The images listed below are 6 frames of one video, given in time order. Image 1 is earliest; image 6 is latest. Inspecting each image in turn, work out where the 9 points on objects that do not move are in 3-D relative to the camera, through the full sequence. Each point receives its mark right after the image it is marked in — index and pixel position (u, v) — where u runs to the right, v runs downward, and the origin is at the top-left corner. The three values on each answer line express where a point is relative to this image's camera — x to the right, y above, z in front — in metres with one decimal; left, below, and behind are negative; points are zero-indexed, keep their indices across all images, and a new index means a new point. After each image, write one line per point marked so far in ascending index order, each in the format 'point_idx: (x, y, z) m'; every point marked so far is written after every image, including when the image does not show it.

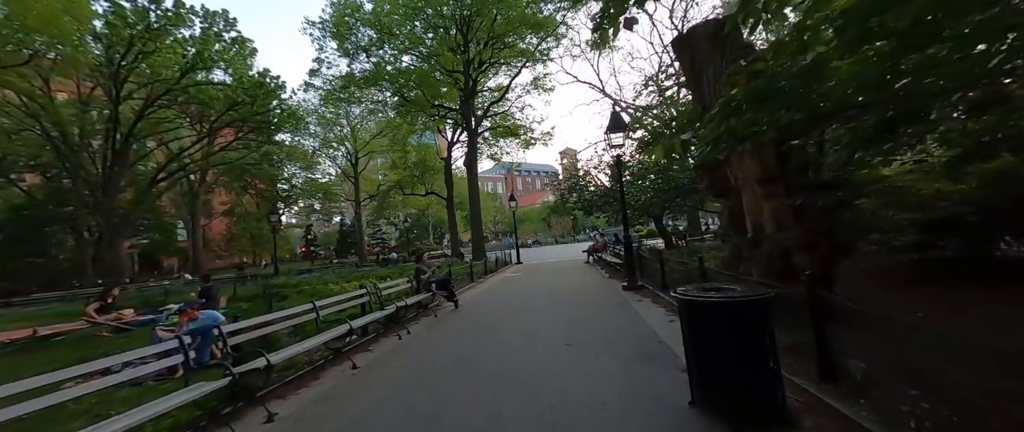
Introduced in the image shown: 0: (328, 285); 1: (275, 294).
0: (-7.1, -2.7, +13.9) m
1: (-7.4, -2.4, +11.3) m
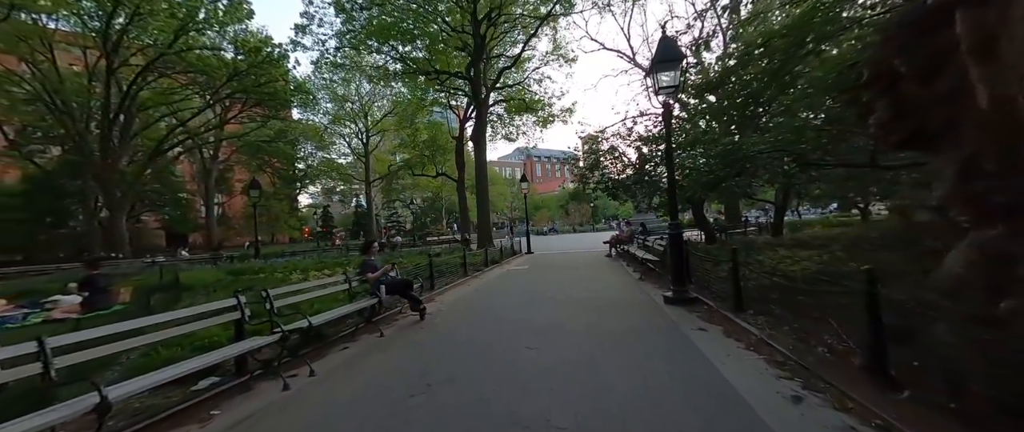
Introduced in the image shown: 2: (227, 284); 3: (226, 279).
0: (-7.1, -1.8, +11.6) m
1: (-7.5, -1.7, +8.9) m
2: (-7.3, -1.7, +9.4) m
3: (-7.7, -1.7, +9.8) m
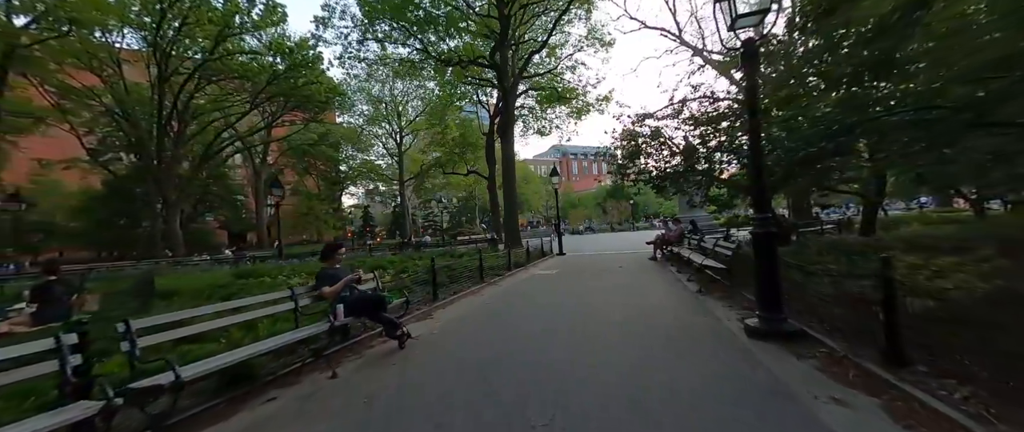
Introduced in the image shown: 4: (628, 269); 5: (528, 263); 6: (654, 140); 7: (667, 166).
0: (-6.3, -1.8, +10.6) m
1: (-7.0, -1.6, +8.0) m
2: (-6.8, -1.7, +8.4) m
3: (-7.2, -1.7, +8.9) m
4: (+3.9, -1.7, +12.7) m
5: (+0.6, -2.0, +15.3) m
6: (+5.8, +3.1, +15.0) m
7: (+6.3, +2.1, +15.1) m
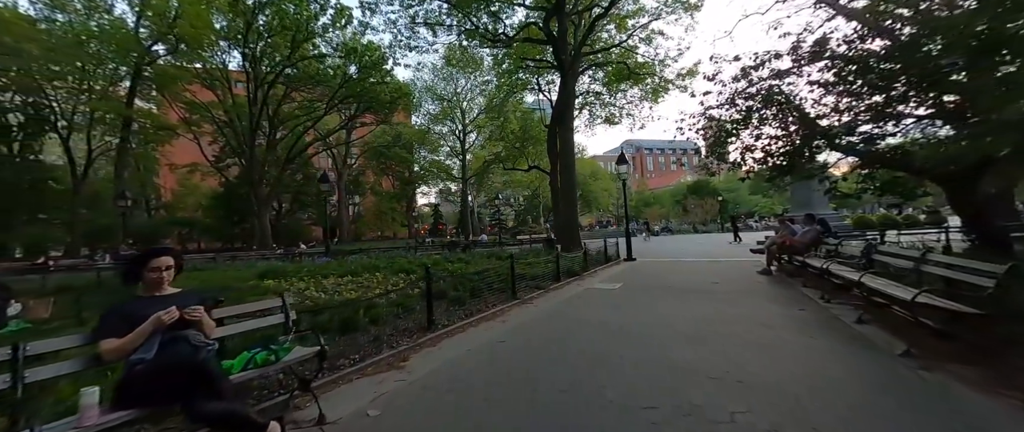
0: (-5.2, -1.6, +9.2) m
1: (-6.3, -1.5, +6.8) m
2: (-6.1, -1.5, +7.1) m
3: (-6.3, -1.5, +7.7) m
4: (+5.3, -1.6, +9.3) m
5: (+2.5, -1.9, +12.5) m
6: (+7.6, +3.2, +11.2) m
7: (+8.1, +2.2, +11.2) m
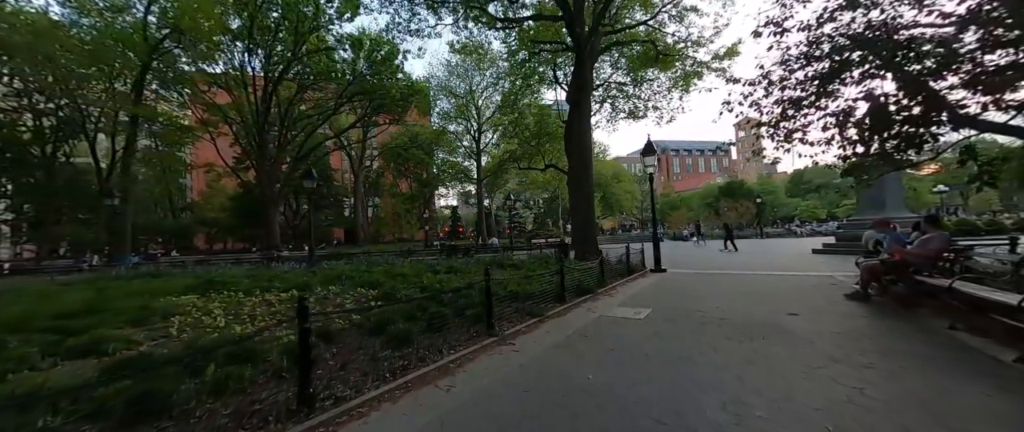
0: (-5.4, -1.6, +7.2) m
1: (-6.7, -1.4, +4.9) m
2: (-6.4, -1.5, +5.2) m
3: (-6.6, -1.4, +5.8) m
4: (+5.1, -1.6, +6.7) m
5: (+2.5, -1.9, +10.1) m
6: (+7.5, +3.2, +8.5) m
7: (+8.0, +2.1, +8.5) m
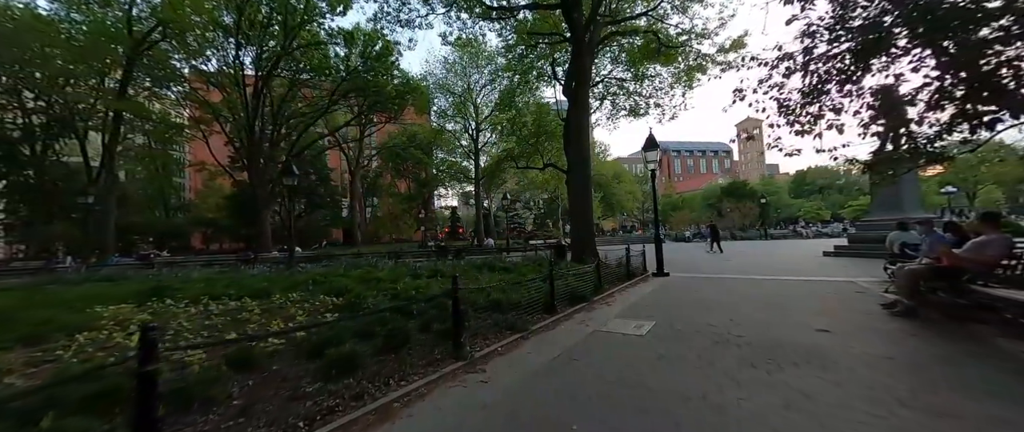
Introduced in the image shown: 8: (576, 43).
0: (-5.7, -1.5, +6.4) m
1: (-7.0, -1.3, +4.0) m
2: (-6.7, -1.4, +4.4) m
3: (-6.9, -1.4, +4.9) m
4: (+4.8, -1.6, +5.8) m
5: (+2.2, -1.9, +9.2) m
6: (+7.3, +3.2, +7.6) m
7: (+7.8, +2.1, +7.6) m
8: (+2.7, +7.2, +15.2) m
